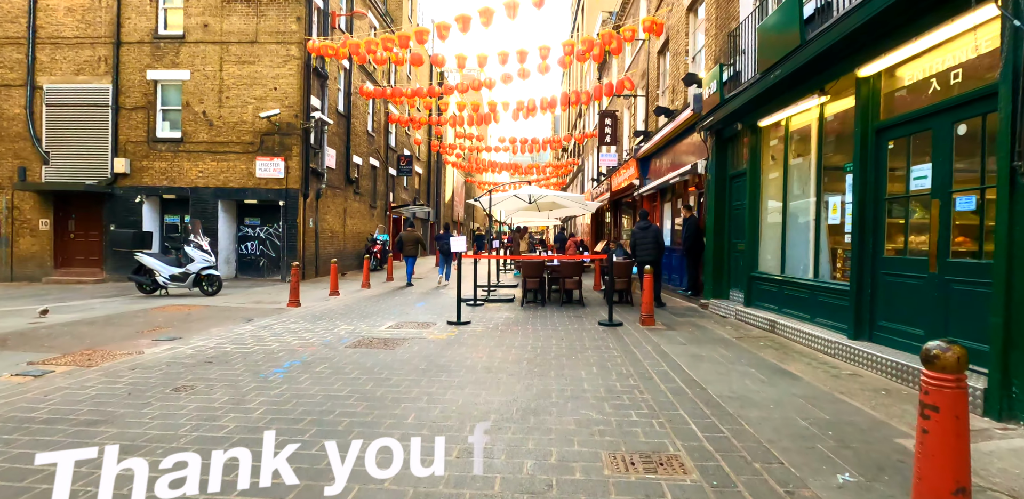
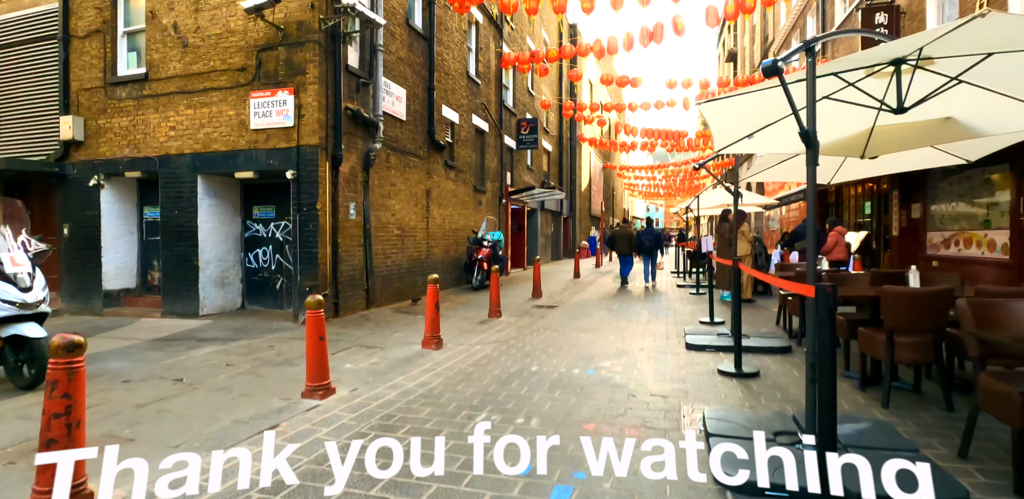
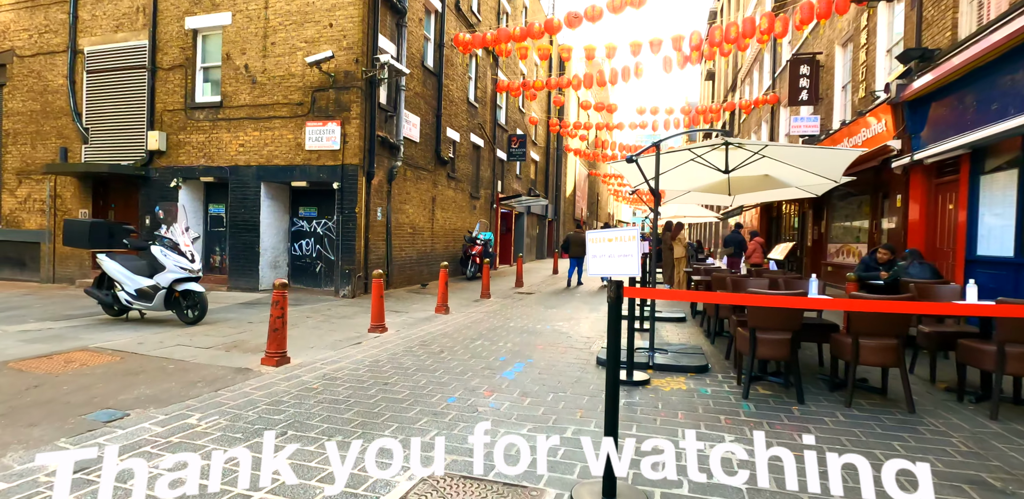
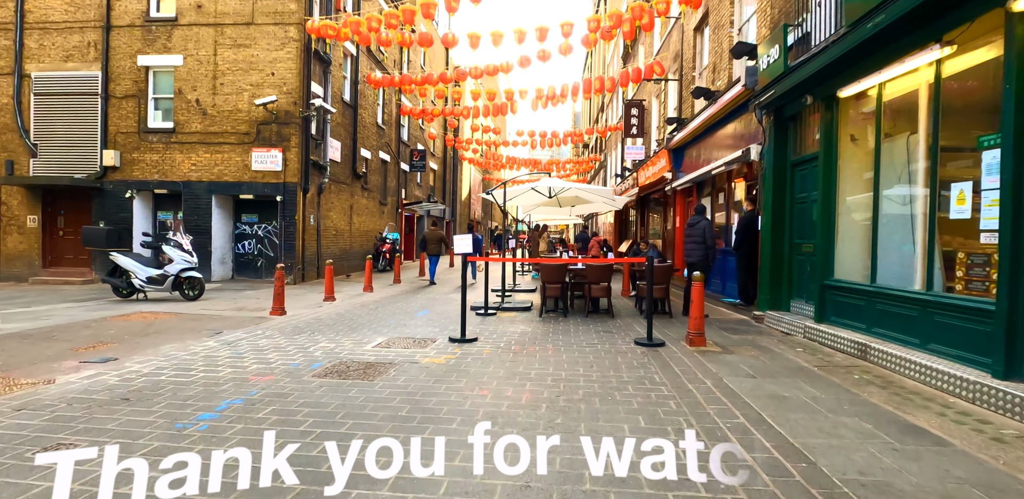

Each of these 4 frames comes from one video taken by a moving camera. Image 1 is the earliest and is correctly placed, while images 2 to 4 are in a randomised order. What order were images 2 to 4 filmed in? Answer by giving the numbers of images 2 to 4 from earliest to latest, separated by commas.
4, 3, 2
